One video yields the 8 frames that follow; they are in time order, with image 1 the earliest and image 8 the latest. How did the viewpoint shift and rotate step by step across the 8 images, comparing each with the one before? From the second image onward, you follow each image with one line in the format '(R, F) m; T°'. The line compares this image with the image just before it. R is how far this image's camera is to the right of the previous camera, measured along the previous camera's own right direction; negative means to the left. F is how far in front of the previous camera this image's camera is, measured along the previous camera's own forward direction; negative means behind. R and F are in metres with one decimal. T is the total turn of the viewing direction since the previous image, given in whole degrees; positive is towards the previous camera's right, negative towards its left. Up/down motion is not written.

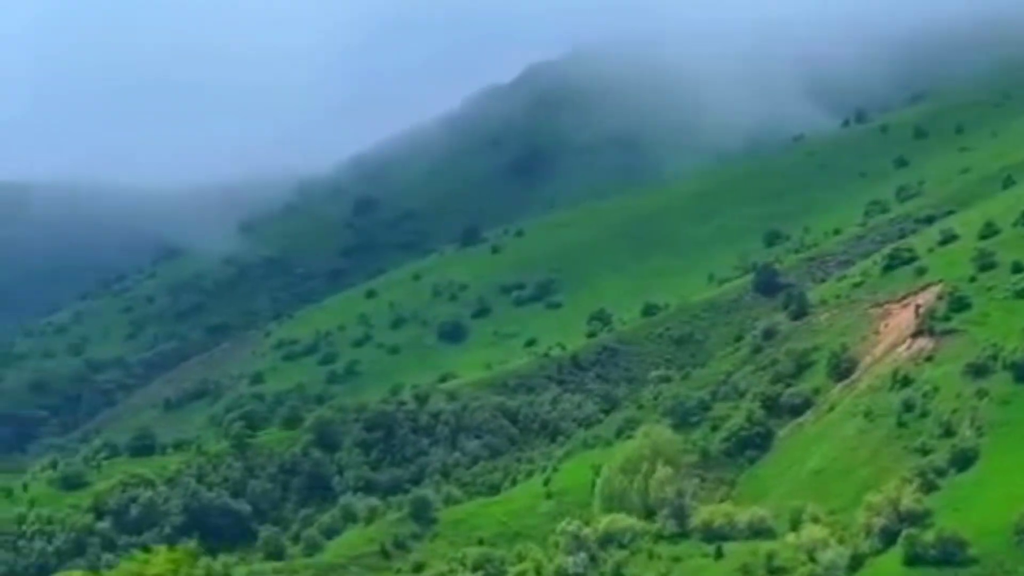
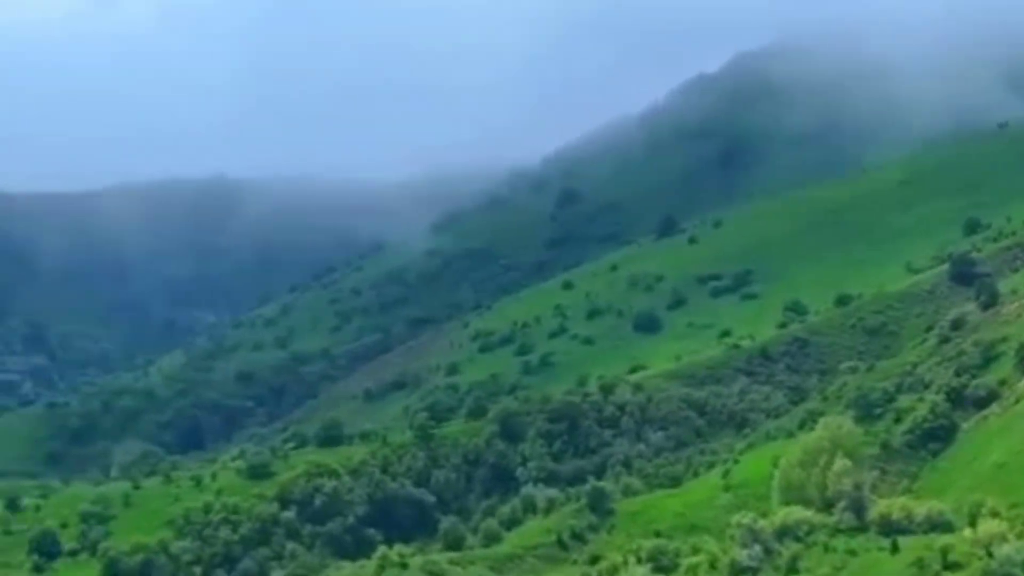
(+5.1, +1.0) m; -6°
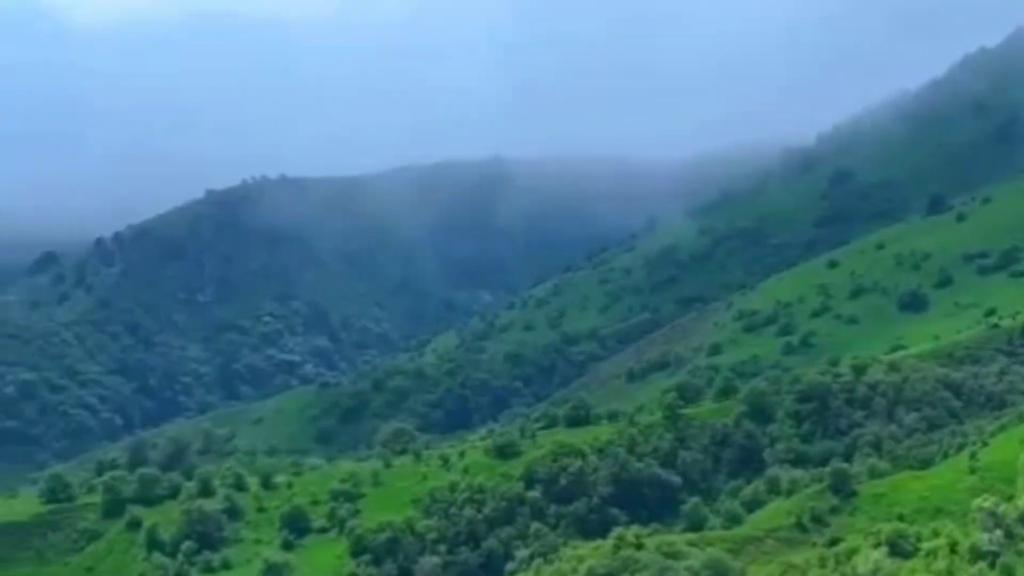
(+6.2, +1.1) m; -8°
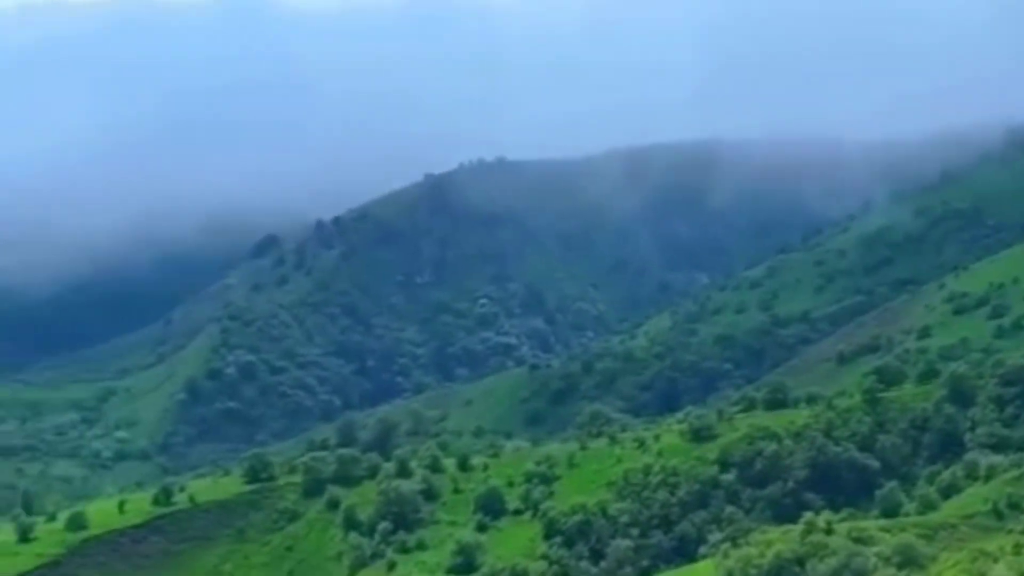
(+4.1, +0.7) m; -6°
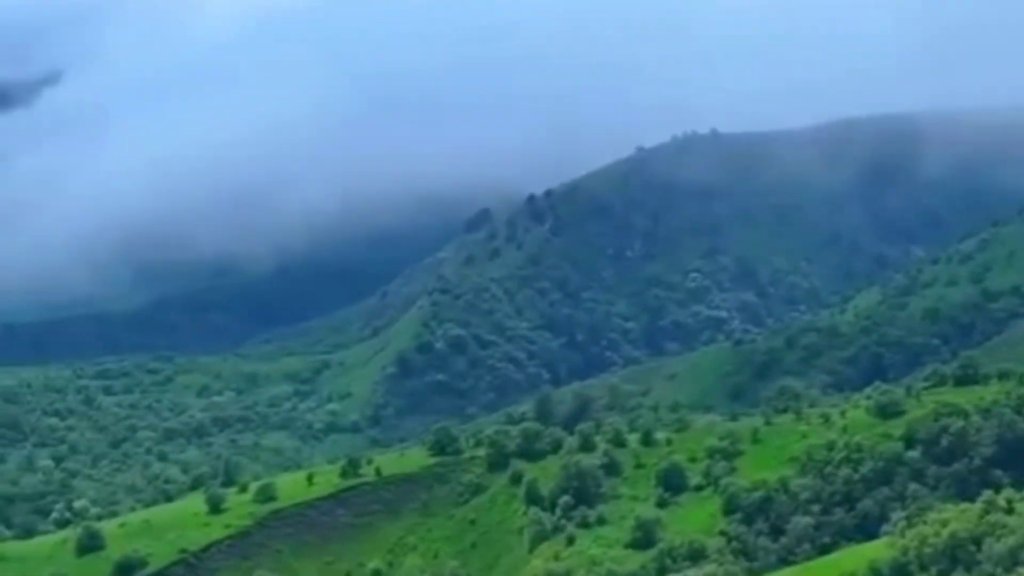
(+5.4, +1.0) m; -6°
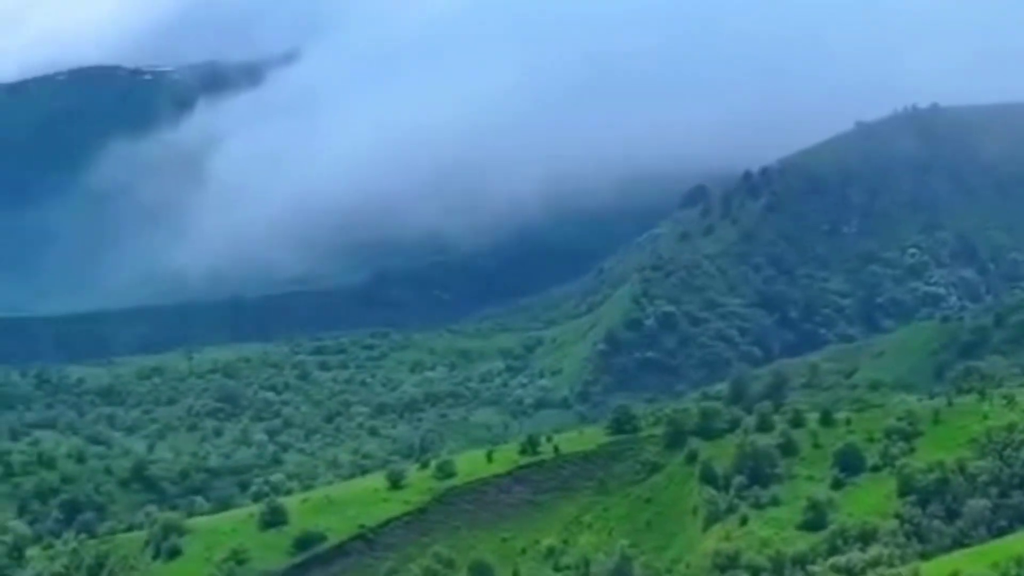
(+7.3, +1.3) m; -6°
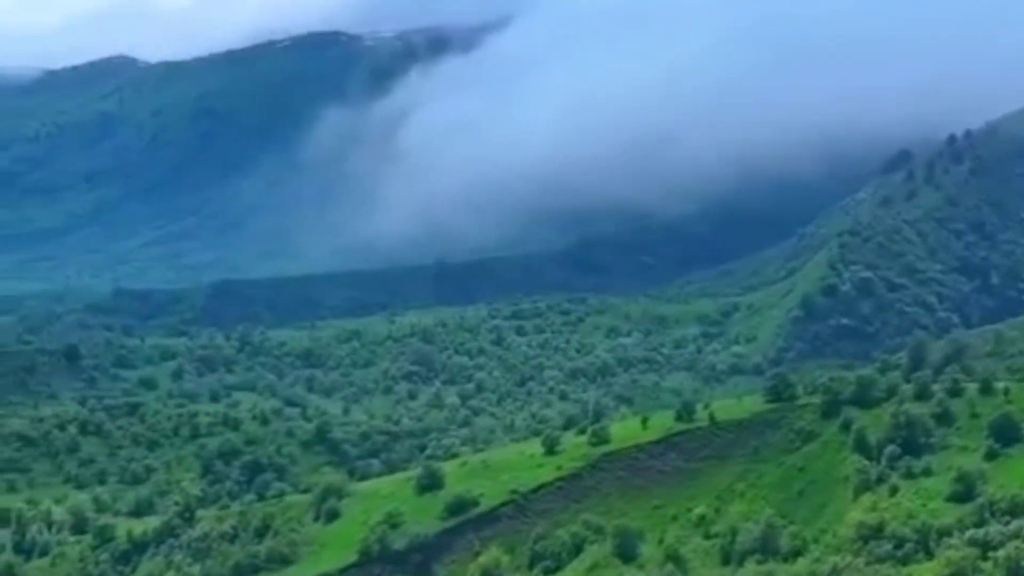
(+8.7, +1.6) m; -6°
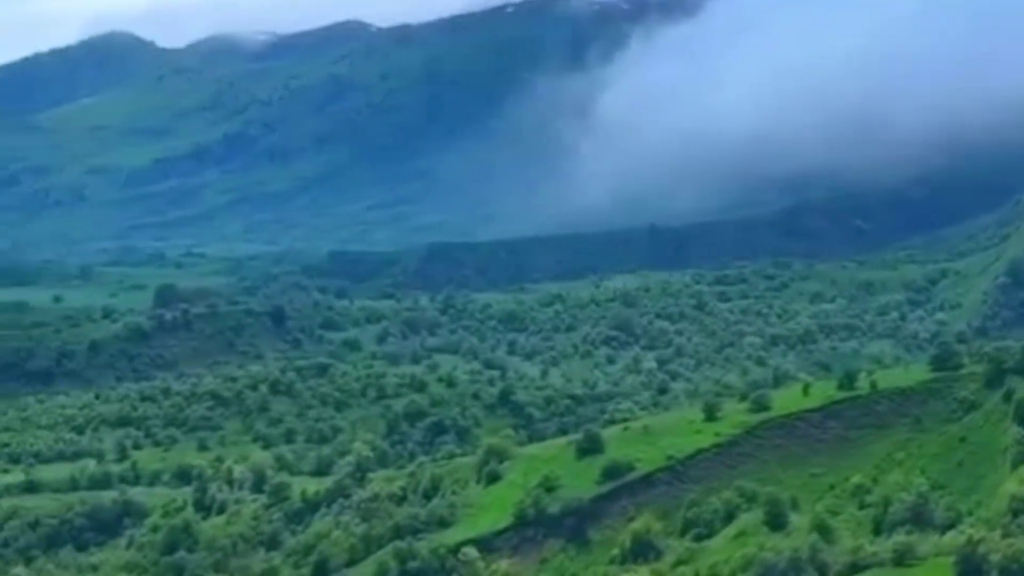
(+9.1, +1.4) m; -6°
